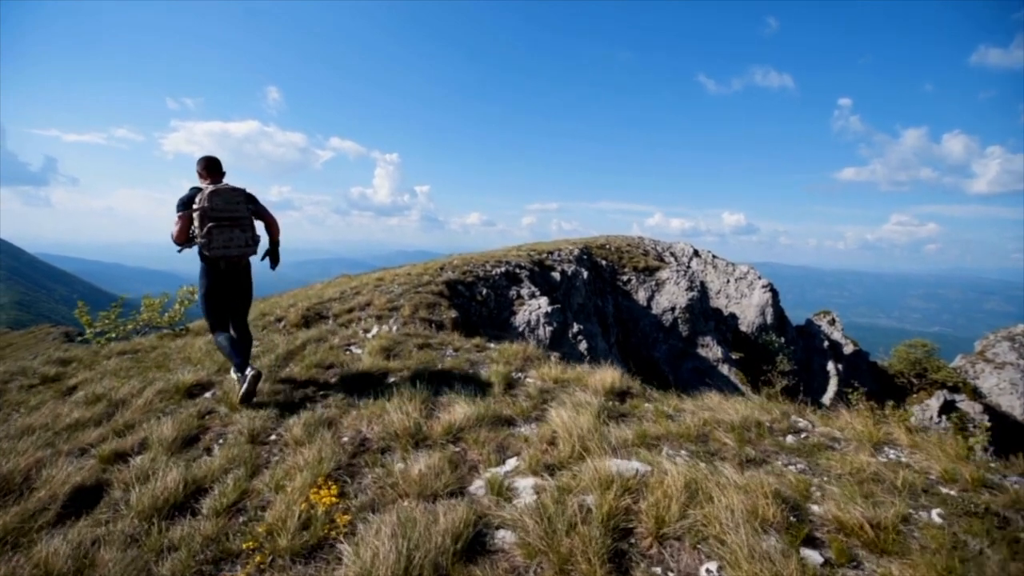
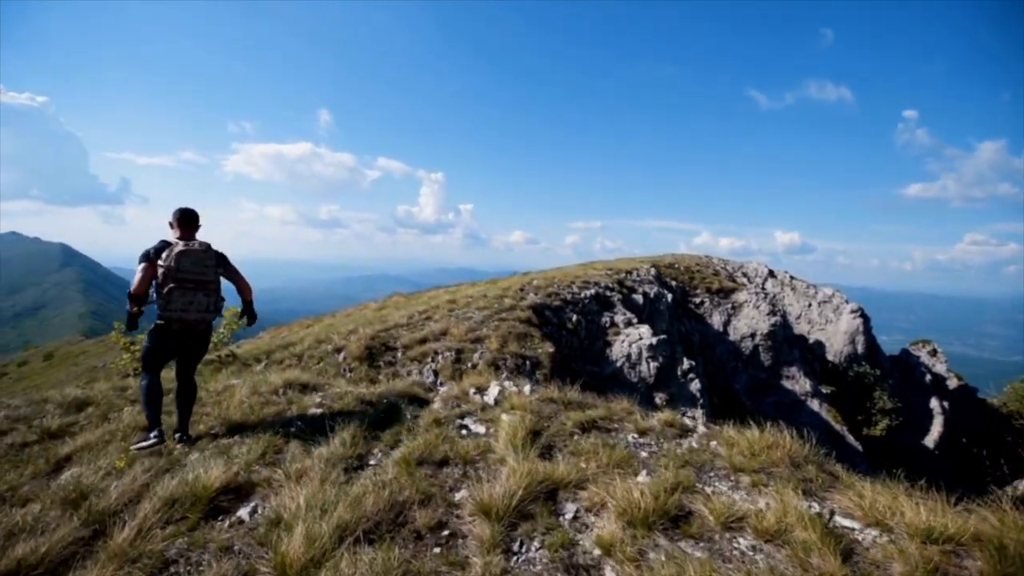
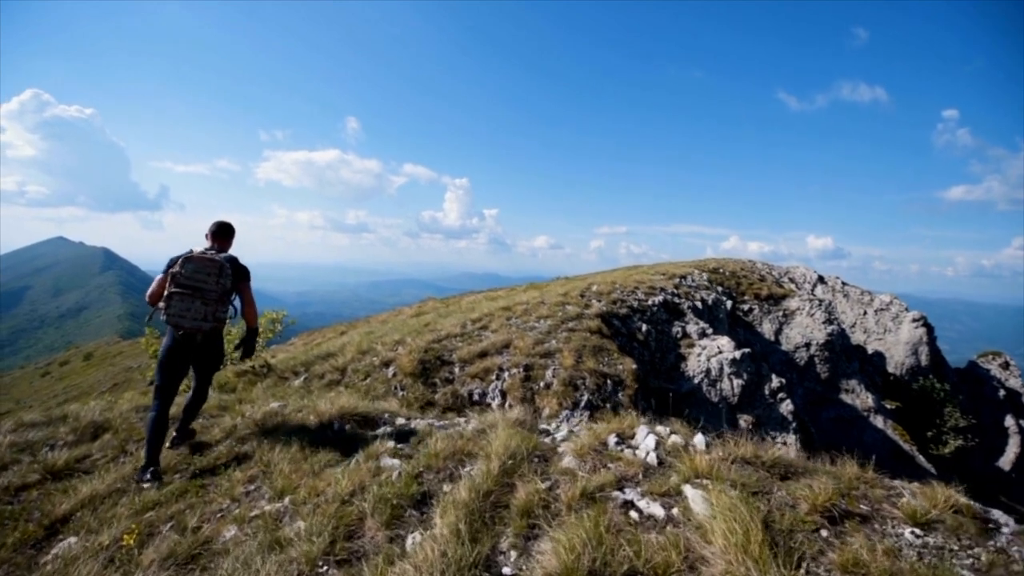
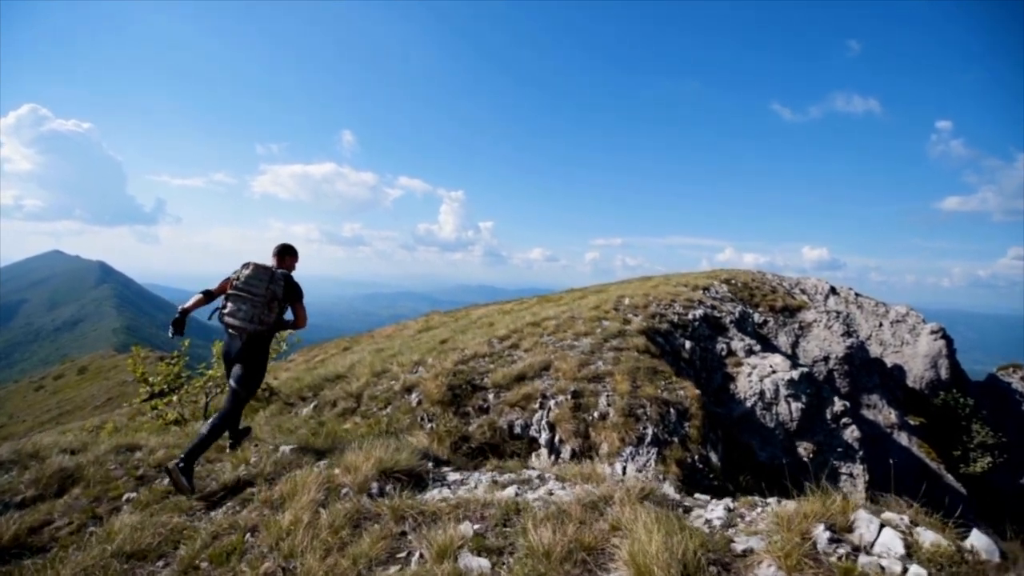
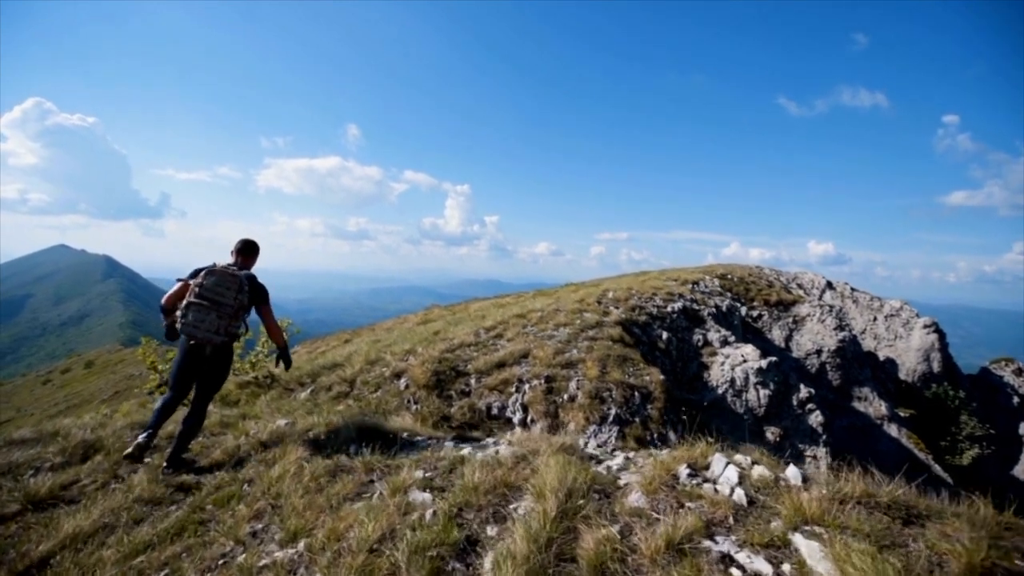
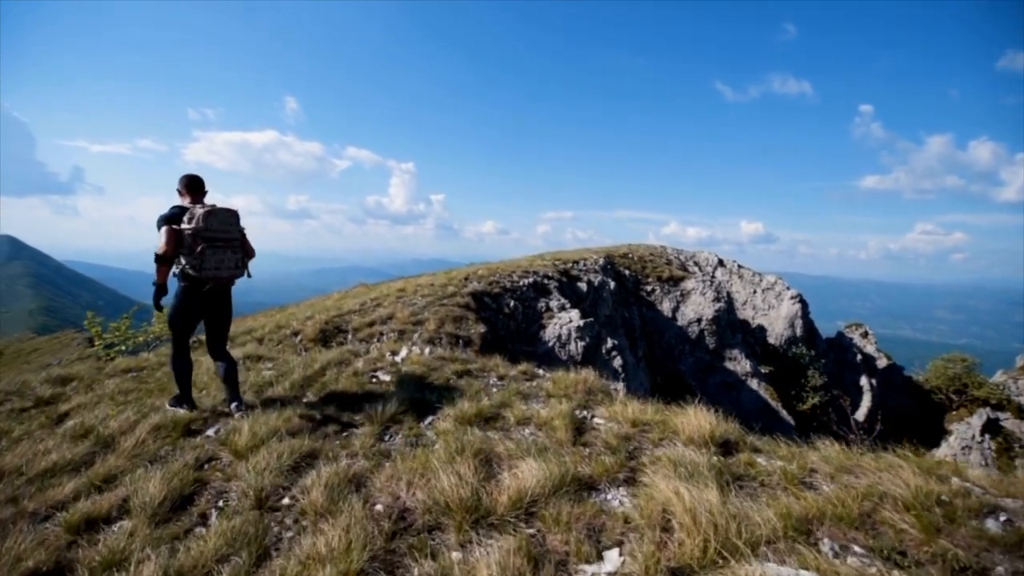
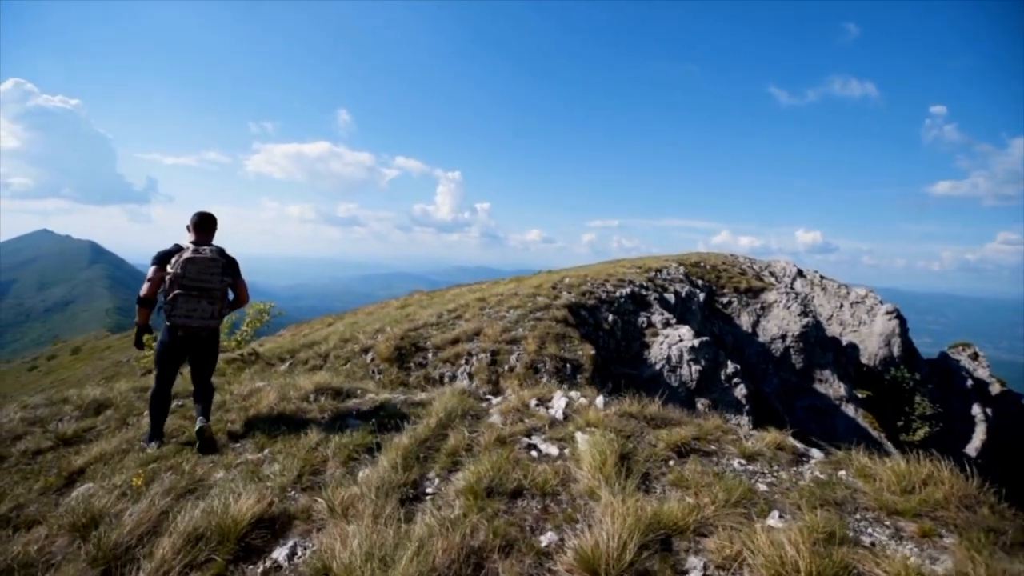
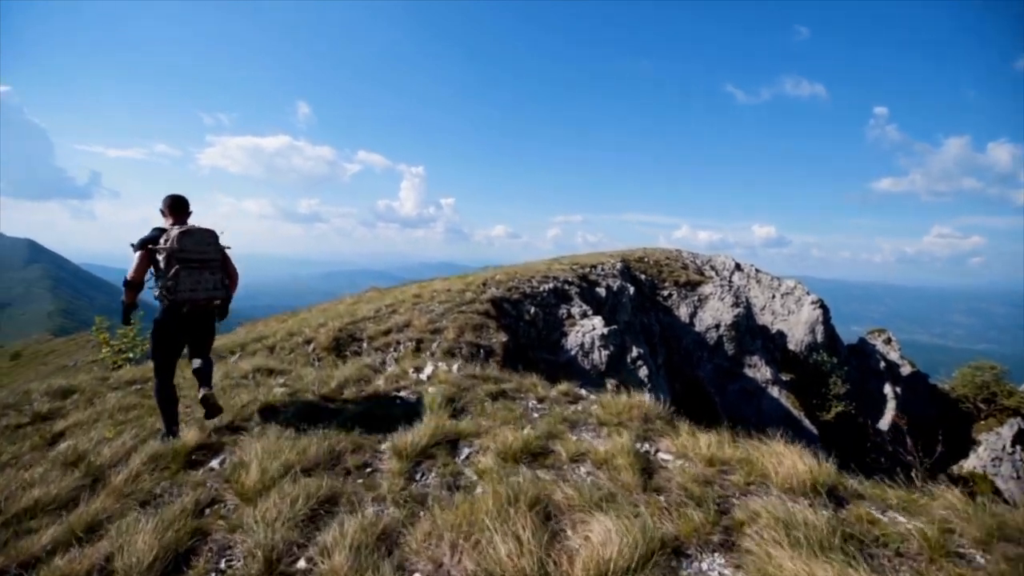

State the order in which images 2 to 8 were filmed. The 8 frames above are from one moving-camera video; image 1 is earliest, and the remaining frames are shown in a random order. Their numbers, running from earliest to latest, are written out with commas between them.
6, 8, 2, 7, 3, 5, 4
